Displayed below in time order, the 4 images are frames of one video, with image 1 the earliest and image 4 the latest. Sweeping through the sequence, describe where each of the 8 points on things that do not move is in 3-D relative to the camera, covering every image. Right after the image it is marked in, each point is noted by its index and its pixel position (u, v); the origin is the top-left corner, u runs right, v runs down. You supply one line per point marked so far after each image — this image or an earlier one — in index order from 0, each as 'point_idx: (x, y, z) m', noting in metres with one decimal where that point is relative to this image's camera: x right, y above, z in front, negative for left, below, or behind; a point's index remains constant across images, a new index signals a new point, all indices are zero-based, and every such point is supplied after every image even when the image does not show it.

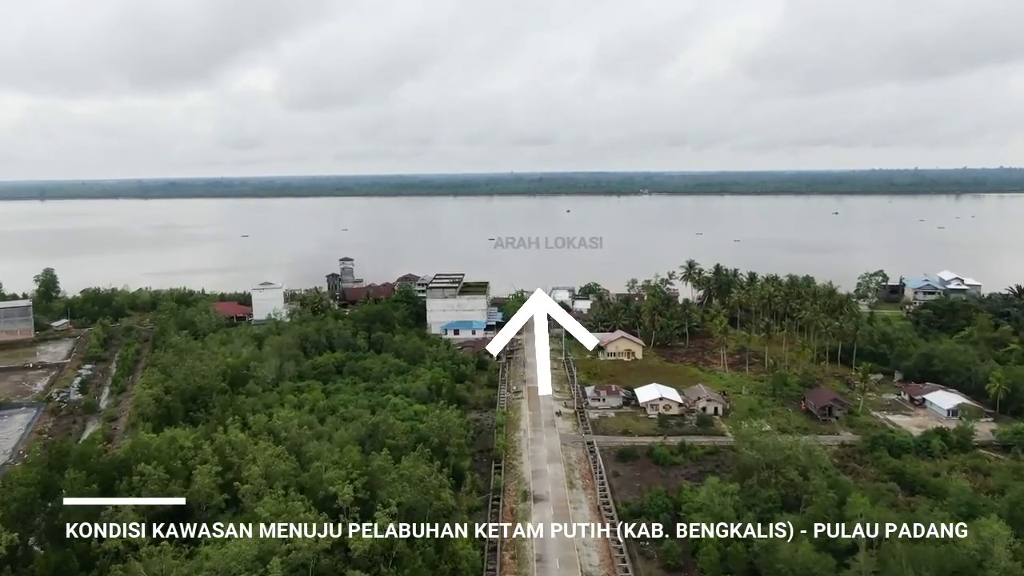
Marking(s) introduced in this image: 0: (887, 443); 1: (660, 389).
0: (+8.9, -3.7, +16.1) m
1: (+4.3, -2.9, +19.7) m
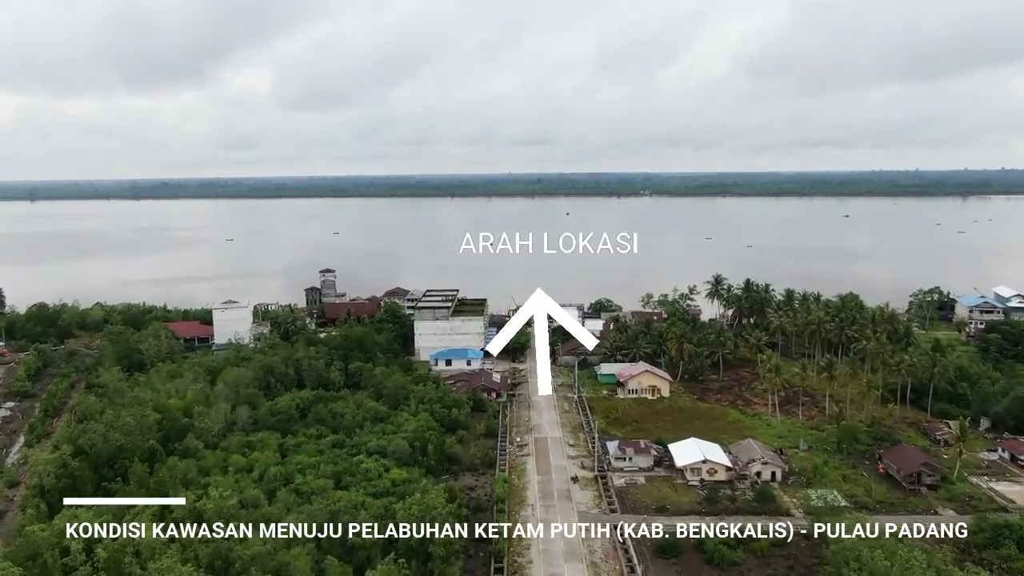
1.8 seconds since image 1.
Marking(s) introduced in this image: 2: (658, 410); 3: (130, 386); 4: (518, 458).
0: (+9.0, -4.4, +12.2) m
1: (+4.4, -3.7, +15.7) m
2: (+4.2, -3.5, +19.5) m
3: (-10.8, -2.8, +19.2) m
4: (+0.1, -4.2, +16.6) m
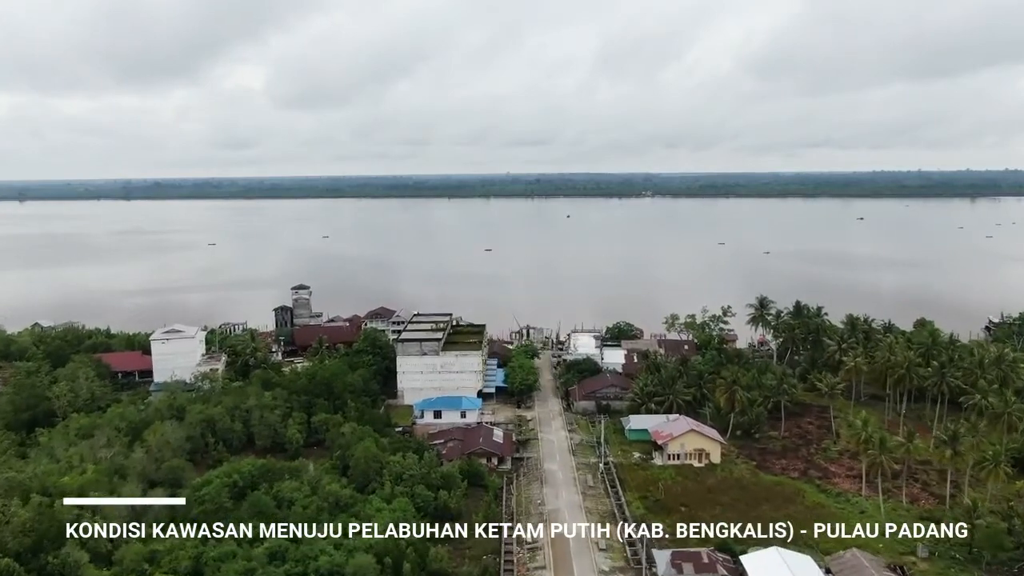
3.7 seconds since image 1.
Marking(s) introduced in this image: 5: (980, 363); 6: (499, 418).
0: (+9.2, -5.3, +7.6) m
1: (+4.6, -4.5, +11.1) m
2: (+4.4, -4.4, +14.9) m
3: (-10.7, -3.6, +14.5) m
4: (+0.3, -5.0, +11.9) m
5: (+11.5, -1.8, +16.7) m
6: (-0.4, -3.6, +18.9) m
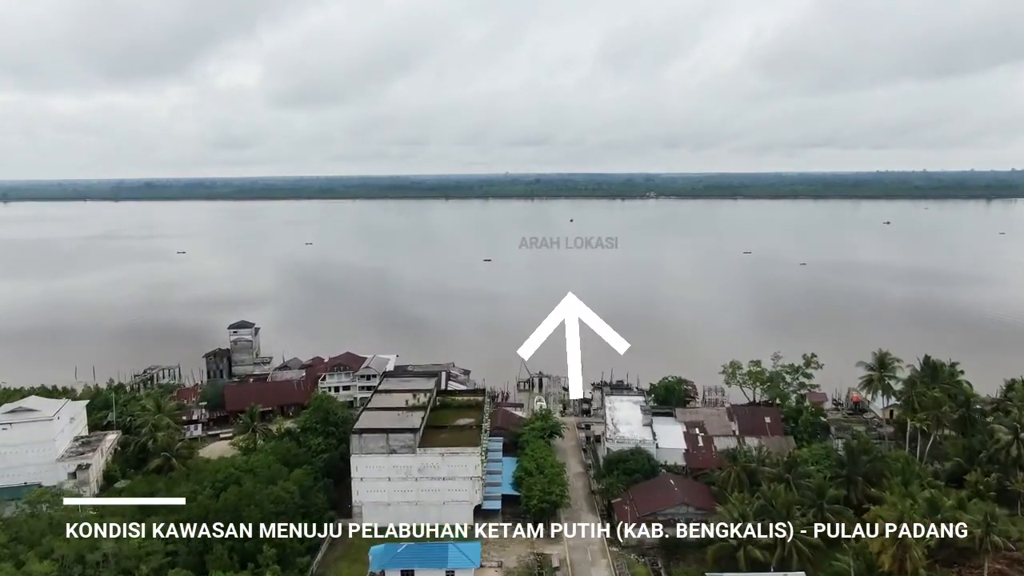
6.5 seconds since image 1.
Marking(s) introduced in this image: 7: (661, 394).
0: (+9.5, -6.5, +0.6) m
1: (+4.9, -5.7, +4.1) m
2: (+4.7, -5.6, +8.0) m
3: (-10.4, -4.8, +7.5) m
4: (+0.6, -6.2, +5.0) m
5: (+11.8, -3.0, +9.7) m
6: (-0.1, -4.9, +11.9) m
7: (+4.2, -2.8, +18.9) m
